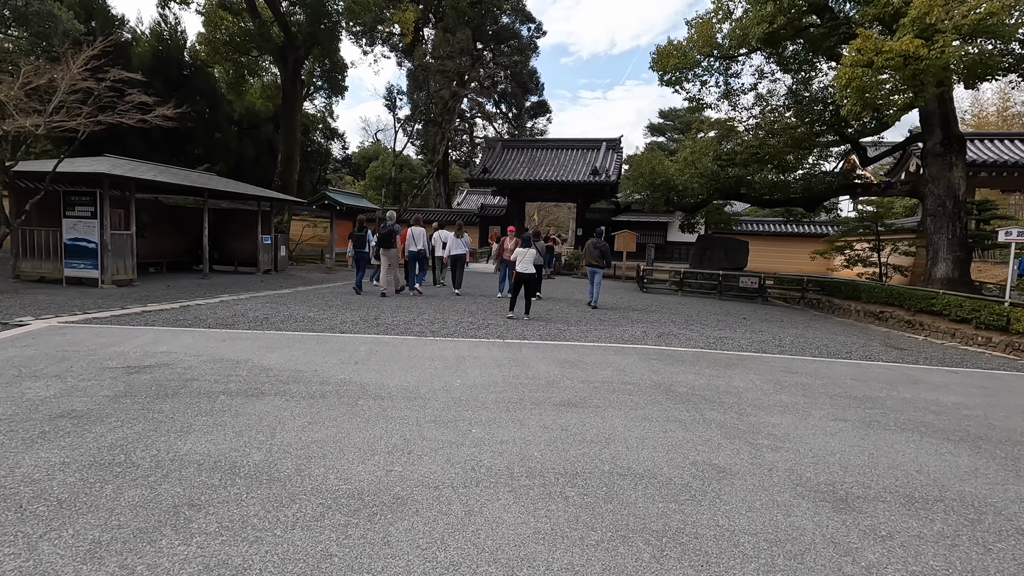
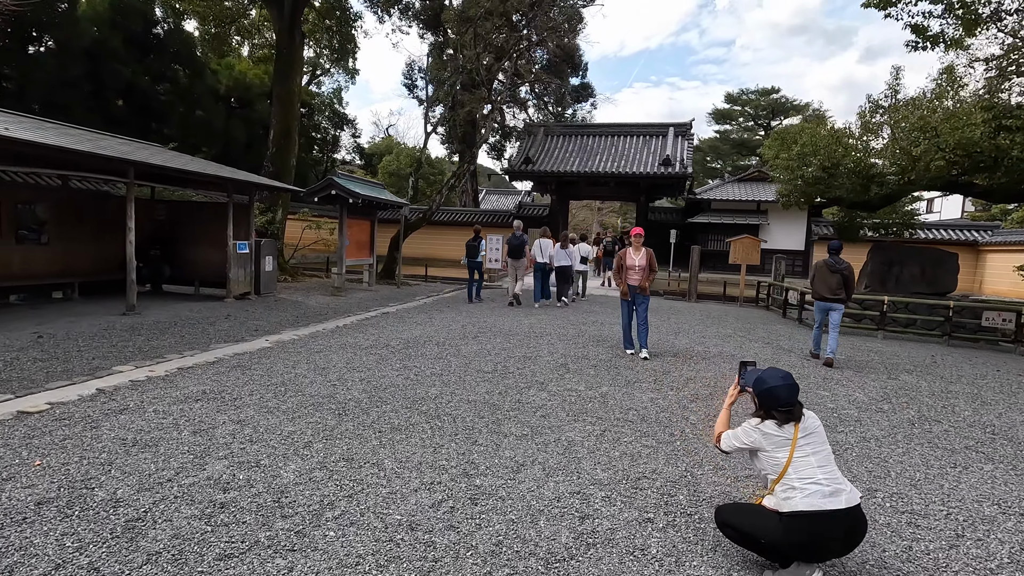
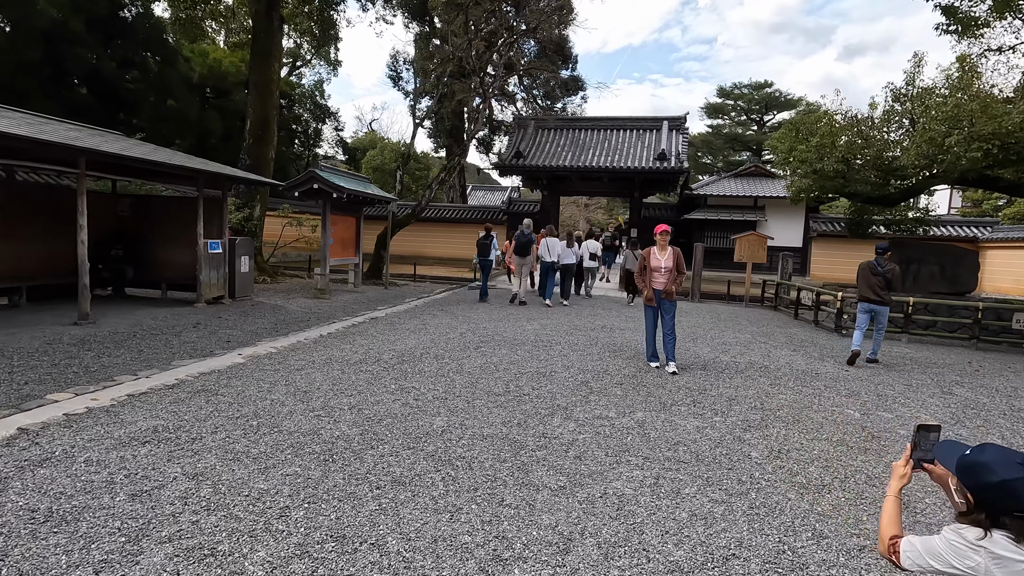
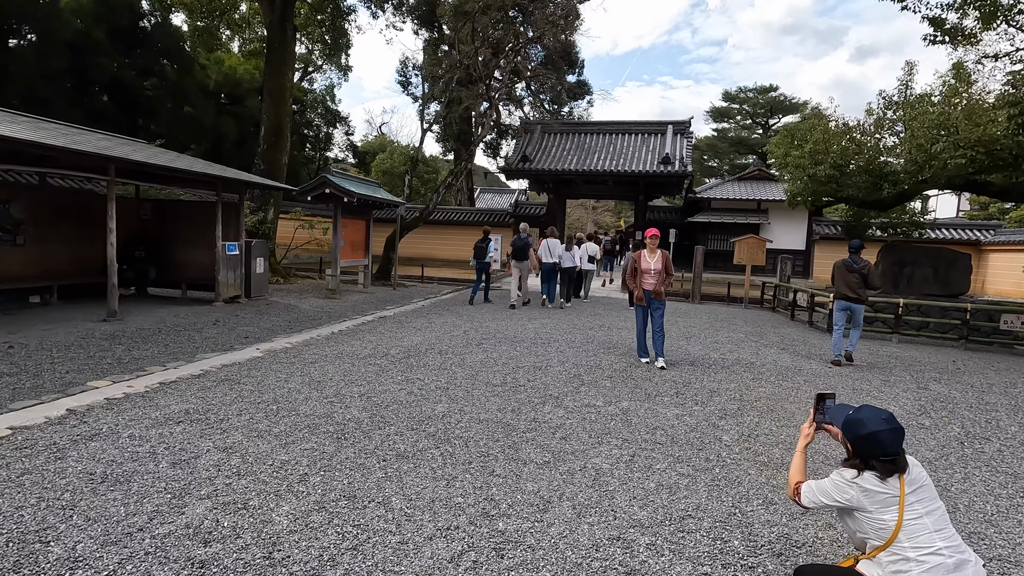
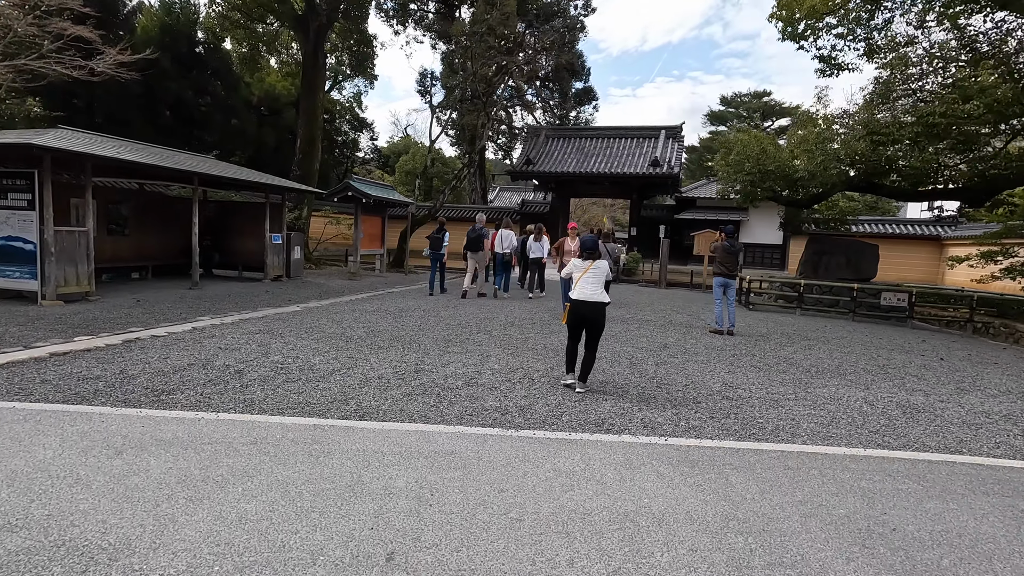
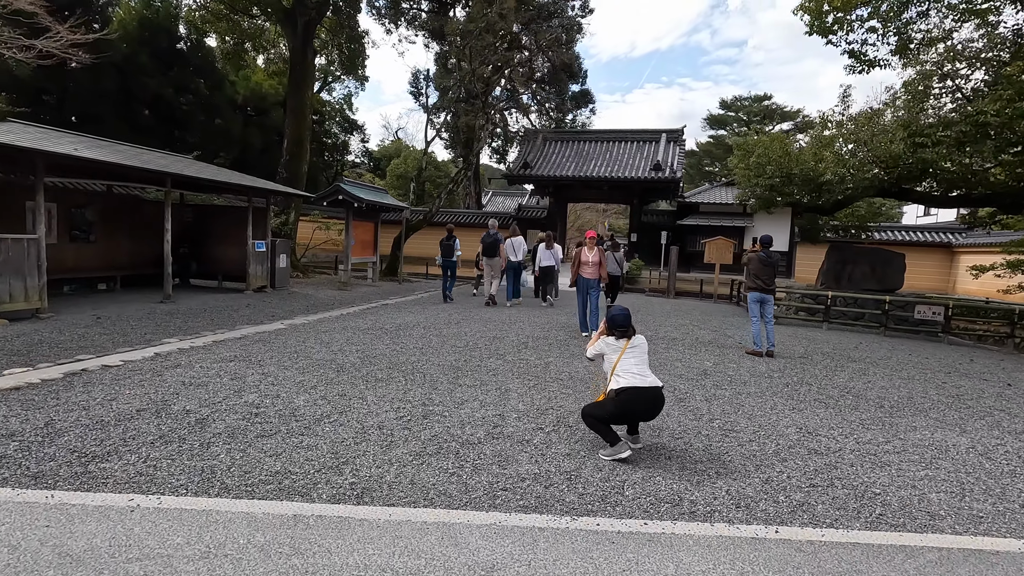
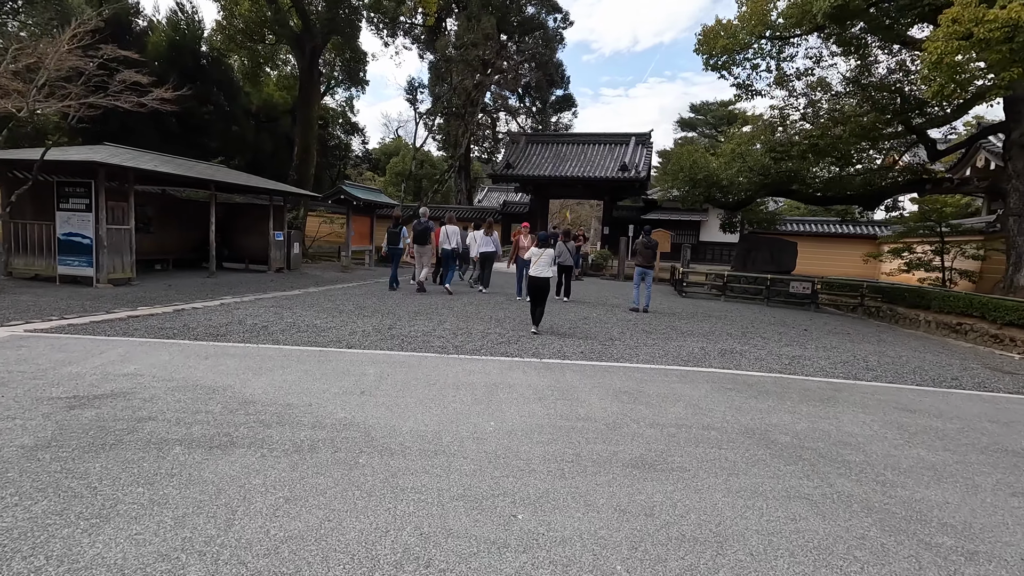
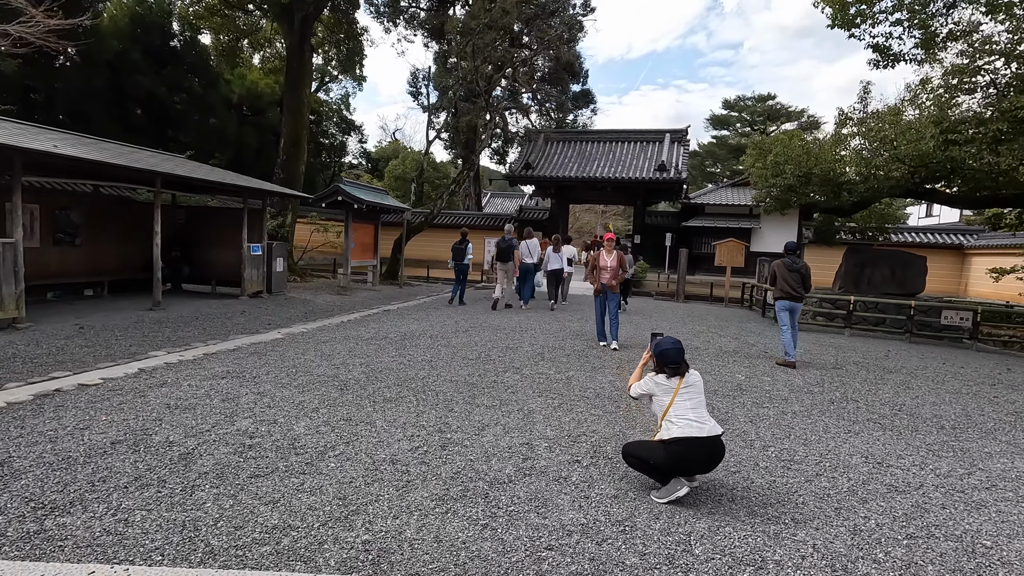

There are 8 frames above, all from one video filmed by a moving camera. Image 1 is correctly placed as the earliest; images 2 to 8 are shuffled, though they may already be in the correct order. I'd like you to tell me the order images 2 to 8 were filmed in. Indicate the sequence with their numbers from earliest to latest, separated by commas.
7, 5, 6, 8, 2, 4, 3
